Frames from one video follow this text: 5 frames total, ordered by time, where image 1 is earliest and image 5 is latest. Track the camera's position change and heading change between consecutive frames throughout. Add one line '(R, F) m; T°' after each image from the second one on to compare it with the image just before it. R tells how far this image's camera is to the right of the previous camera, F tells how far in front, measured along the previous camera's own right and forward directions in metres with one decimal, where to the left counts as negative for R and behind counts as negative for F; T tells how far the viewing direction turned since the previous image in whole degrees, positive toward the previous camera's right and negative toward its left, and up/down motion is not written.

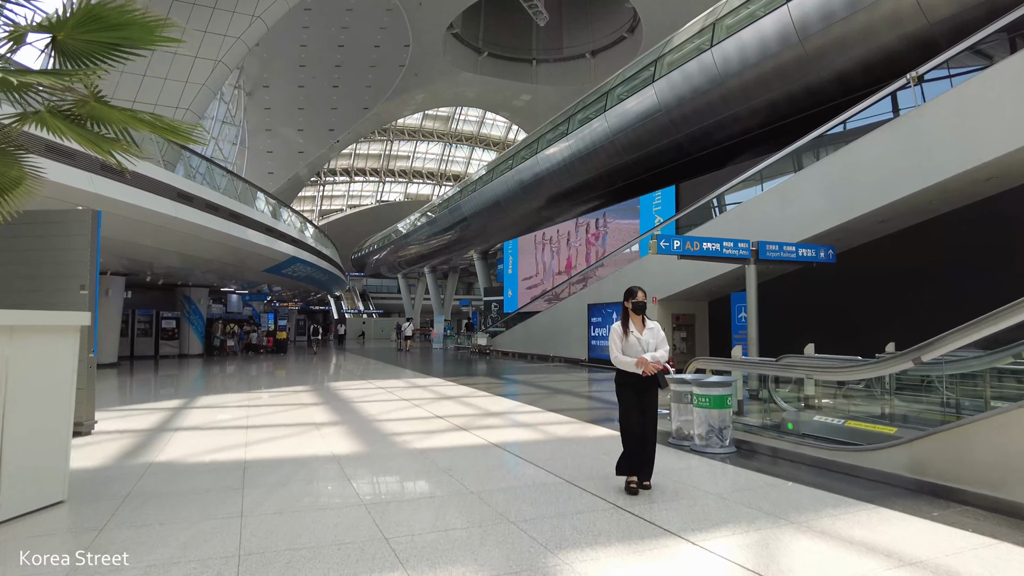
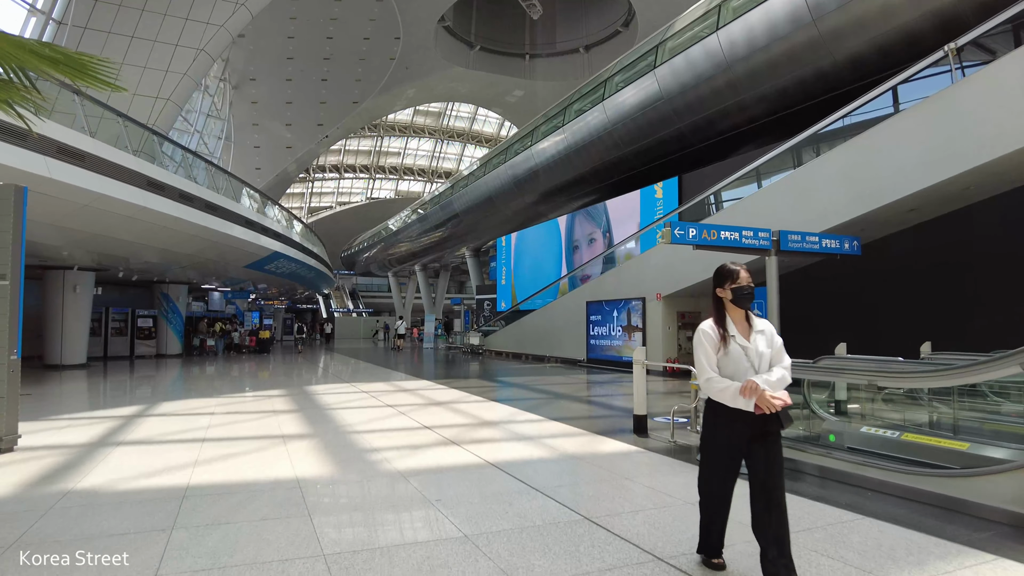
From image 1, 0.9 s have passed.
(-0.1, +0.8) m; +1°
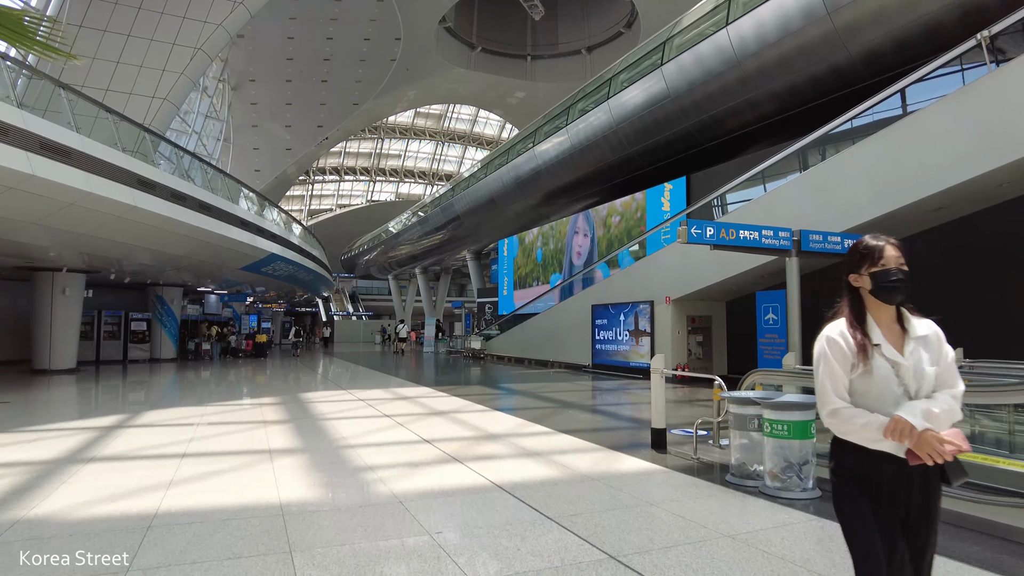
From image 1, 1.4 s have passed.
(-0.1, +0.4) m; 0°
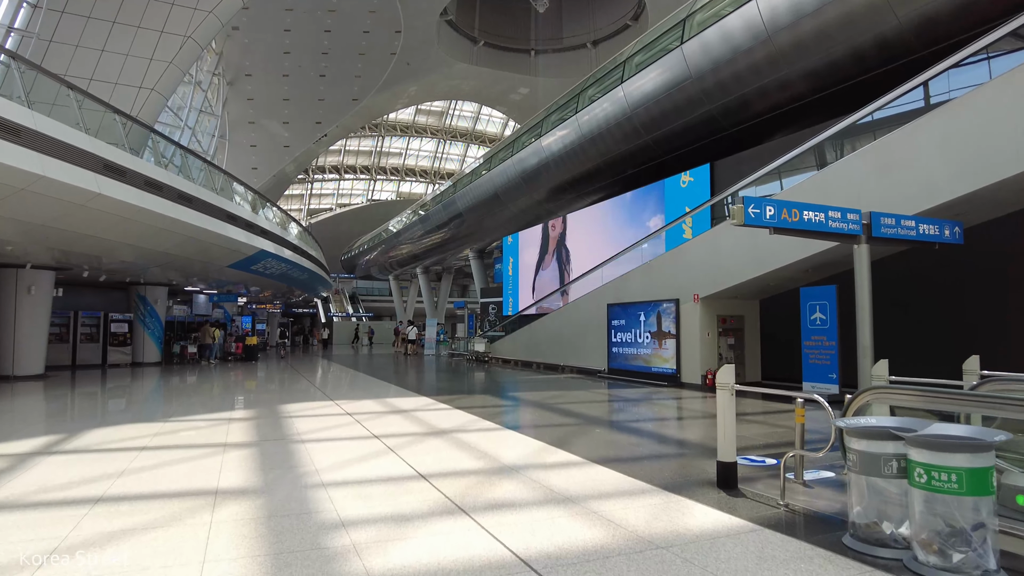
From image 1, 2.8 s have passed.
(-0.1, +1.2) m; 0°
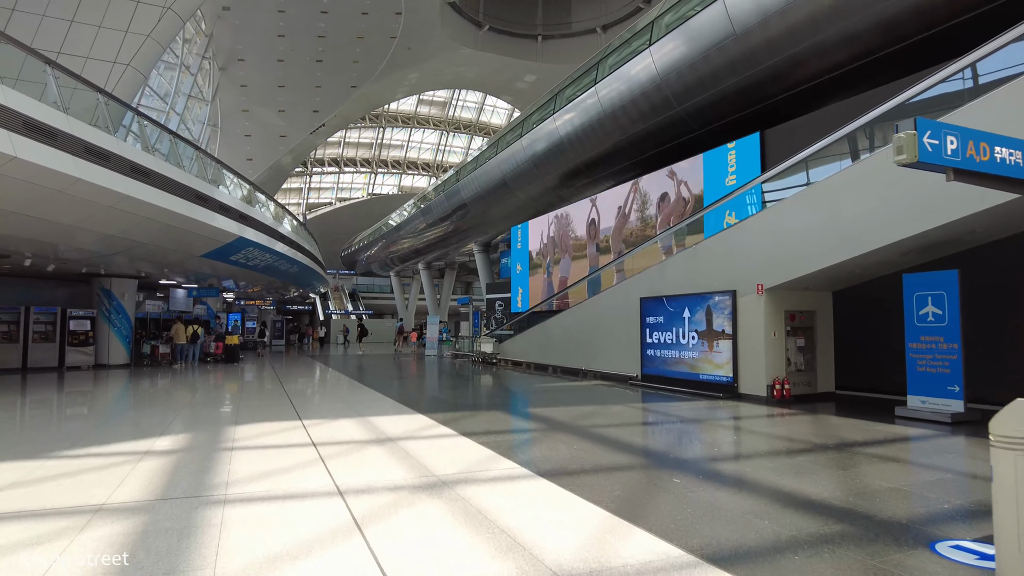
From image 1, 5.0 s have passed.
(-0.2, +1.9) m; 0°
